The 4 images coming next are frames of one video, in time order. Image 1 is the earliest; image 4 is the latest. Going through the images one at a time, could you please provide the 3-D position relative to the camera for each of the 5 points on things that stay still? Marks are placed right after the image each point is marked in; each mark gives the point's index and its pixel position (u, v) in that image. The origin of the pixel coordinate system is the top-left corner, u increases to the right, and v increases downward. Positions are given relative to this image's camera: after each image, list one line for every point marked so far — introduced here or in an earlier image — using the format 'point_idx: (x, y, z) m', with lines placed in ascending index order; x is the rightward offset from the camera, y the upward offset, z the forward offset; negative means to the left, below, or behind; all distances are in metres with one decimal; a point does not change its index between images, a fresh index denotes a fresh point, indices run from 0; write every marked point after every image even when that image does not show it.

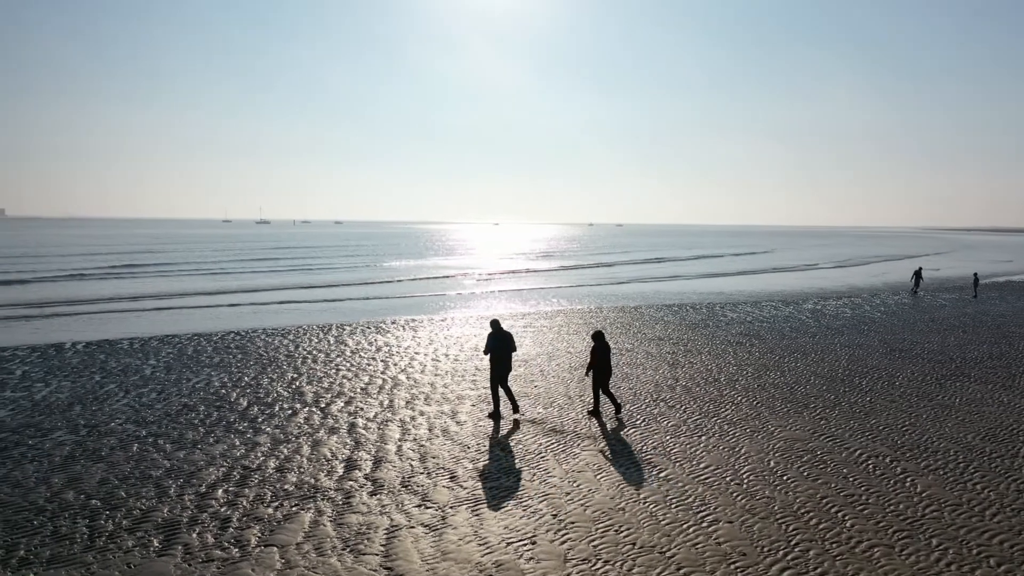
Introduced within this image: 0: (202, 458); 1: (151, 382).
0: (-3.7, -2.0, +10.4) m
1: (-6.4, -1.7, +15.4) m
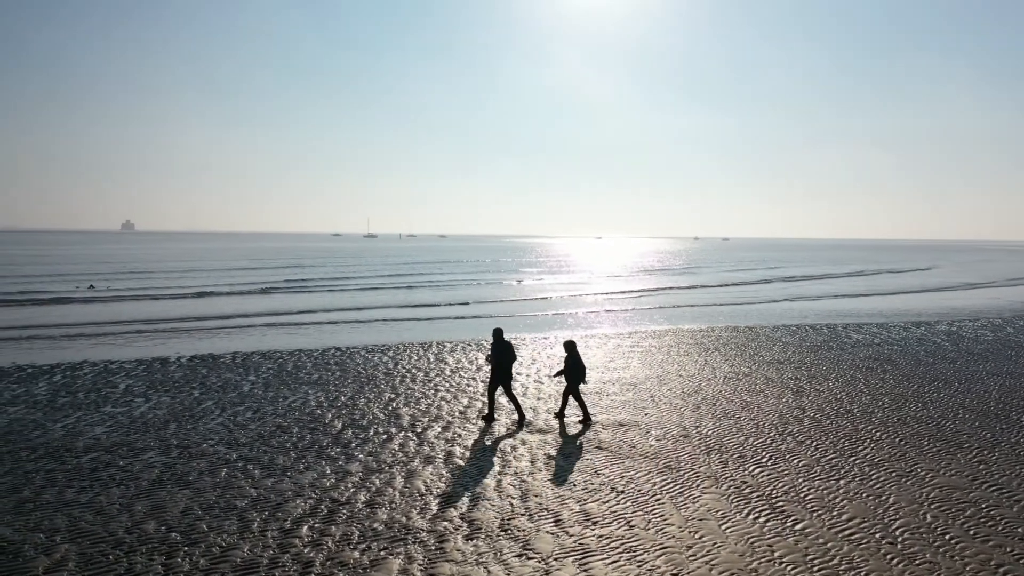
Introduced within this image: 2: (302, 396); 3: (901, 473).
0: (-2.5, -2.3, +9.8) m
1: (-4.6, -1.9, +15.0) m
2: (-3.7, -1.9, +15.4) m
3: (+4.7, -2.2, +10.4) m
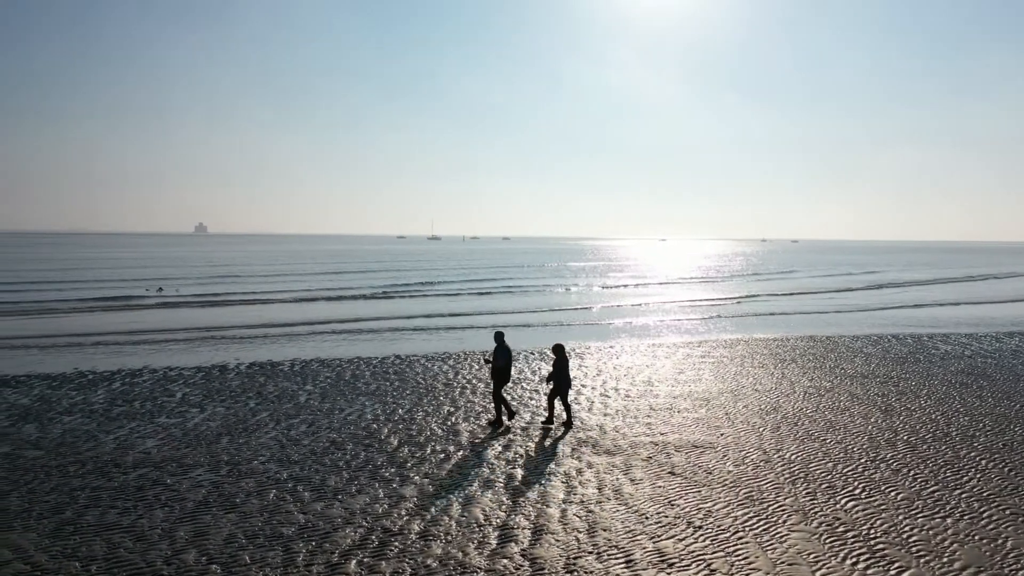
0: (-1.8, -2.4, +9.1) m
1: (-3.5, -2.1, +14.5) m
2: (-2.6, -2.1, +14.8) m
3: (+5.4, -2.4, +9.2) m
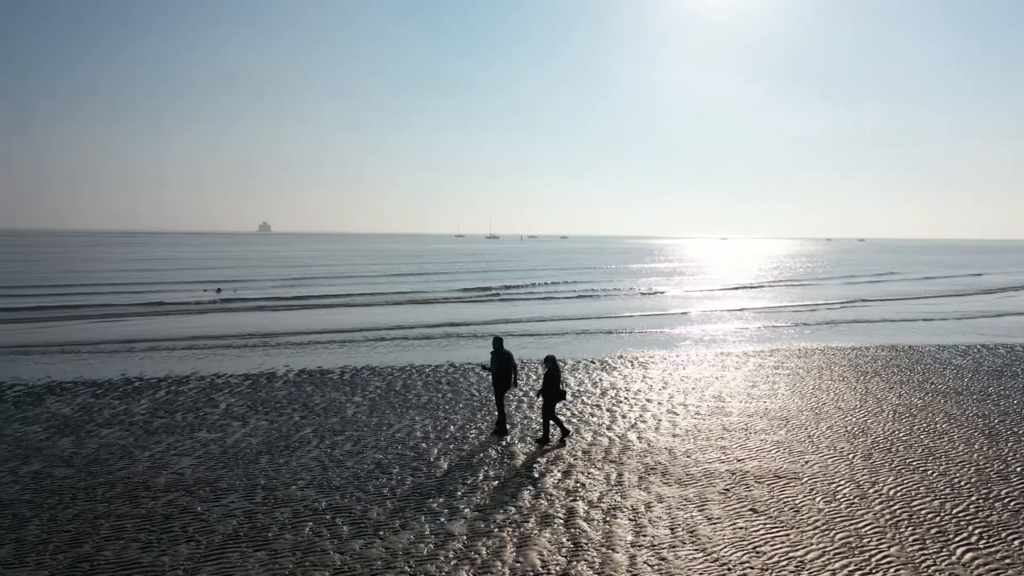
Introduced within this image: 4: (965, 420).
0: (-1.2, -2.5, +8.2) m
1: (-2.6, -2.2, +13.7) m
2: (-1.7, -2.2, +13.9) m
3: (+5.9, -2.5, +7.8) m
4: (+7.5, -2.2, +14.3) m
